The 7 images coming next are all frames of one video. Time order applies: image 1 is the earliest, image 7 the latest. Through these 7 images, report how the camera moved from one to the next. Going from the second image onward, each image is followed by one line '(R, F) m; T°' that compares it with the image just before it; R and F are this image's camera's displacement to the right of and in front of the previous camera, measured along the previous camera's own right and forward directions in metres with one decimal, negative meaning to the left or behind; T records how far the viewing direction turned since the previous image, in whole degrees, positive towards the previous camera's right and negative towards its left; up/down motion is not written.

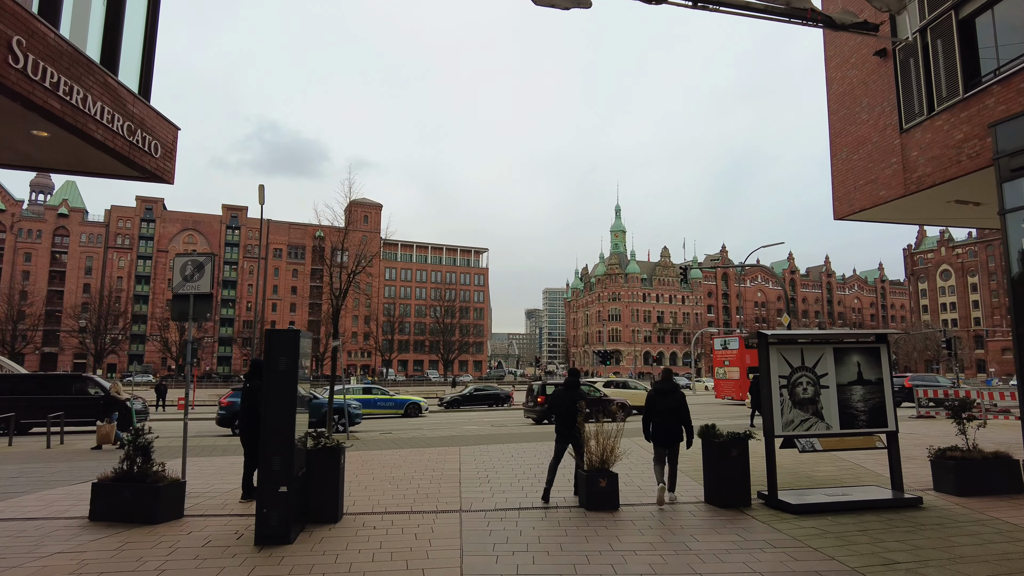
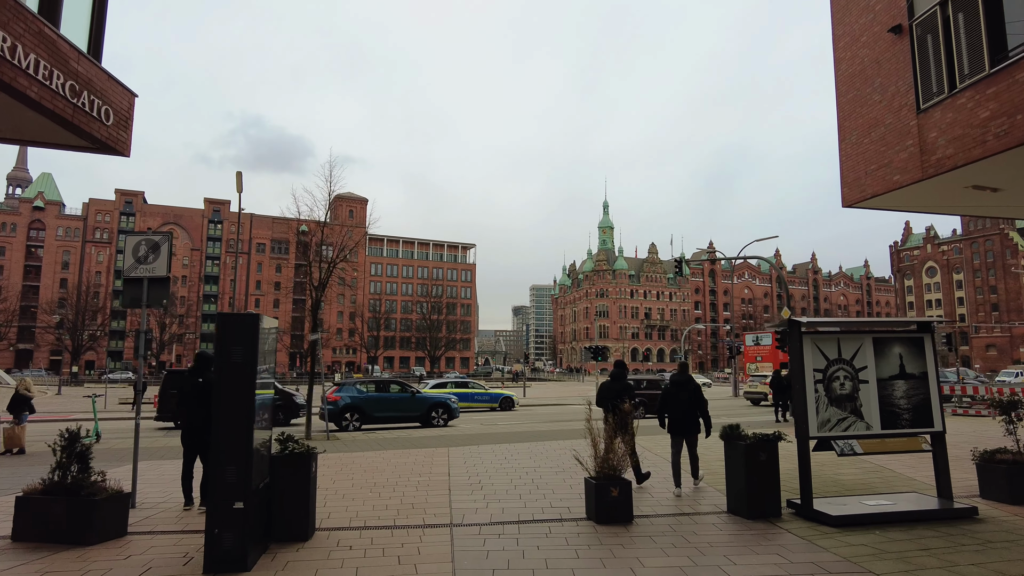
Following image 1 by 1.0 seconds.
(-0.1, +1.0) m; +1°
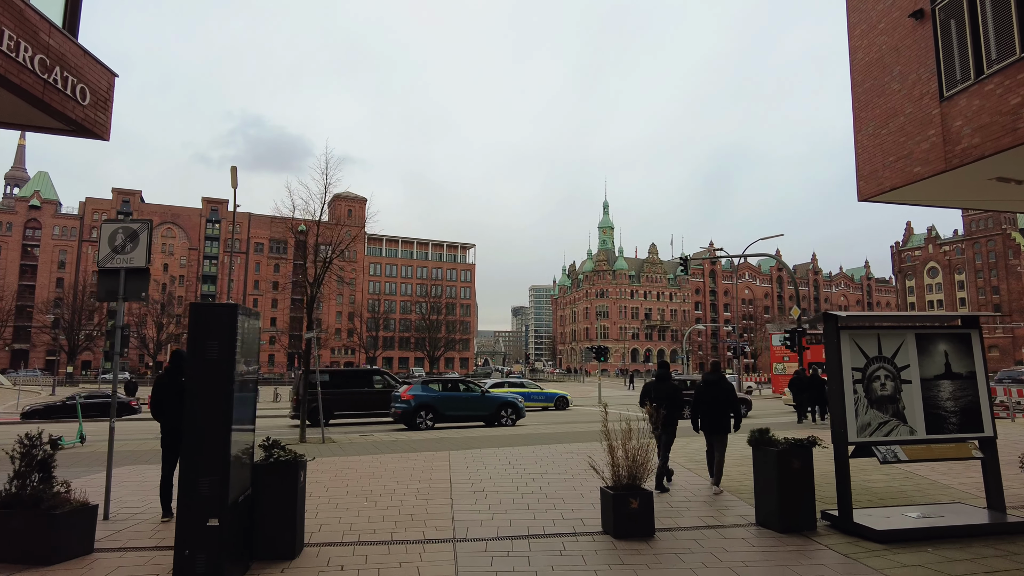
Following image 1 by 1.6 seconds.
(-0.1, +0.6) m; 0°
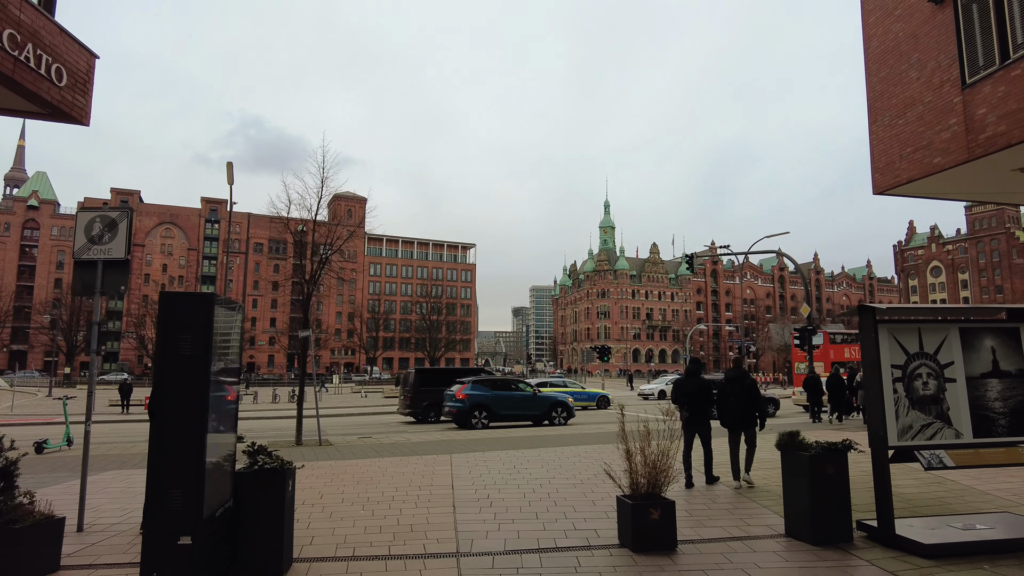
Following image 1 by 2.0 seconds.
(-0.1, +0.5) m; 0°
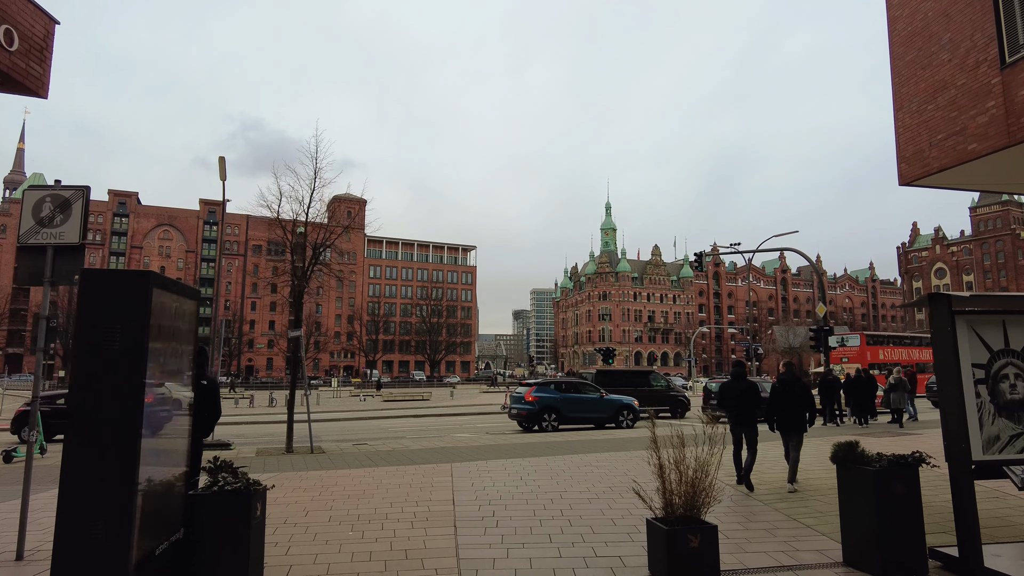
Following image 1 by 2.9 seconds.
(-0.1, +0.8) m; 0°
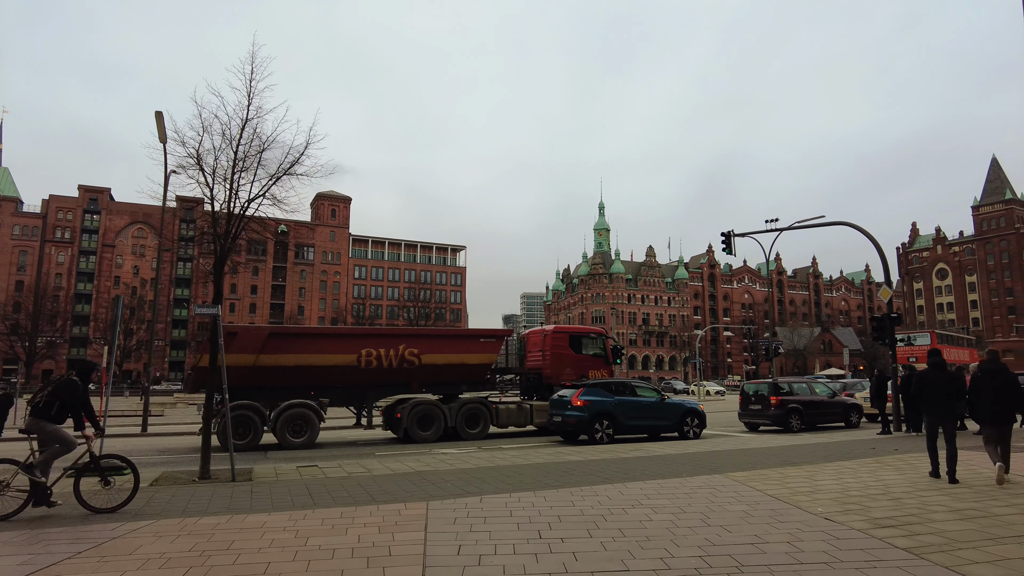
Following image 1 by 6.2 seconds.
(-0.2, +3.6) m; +1°
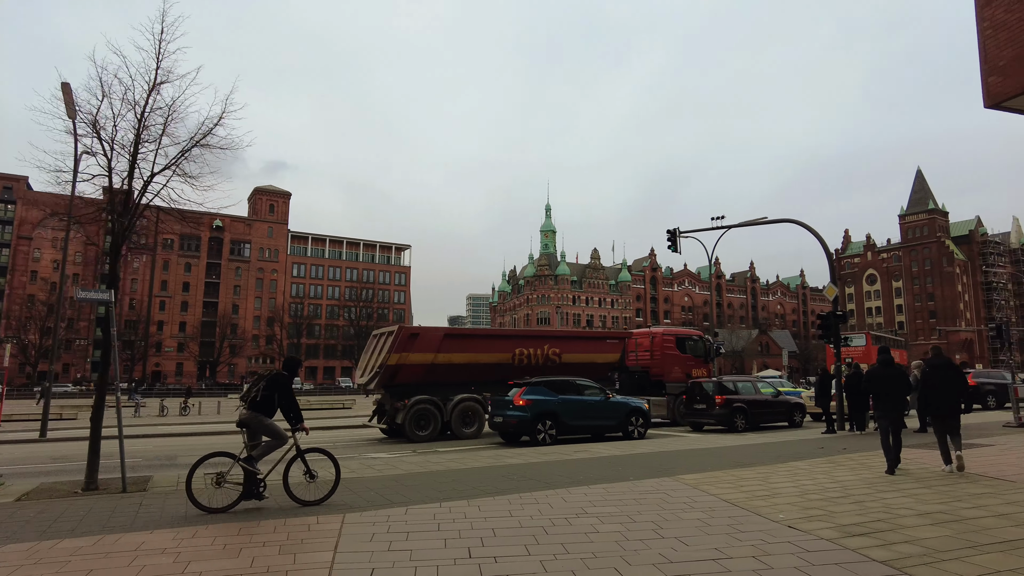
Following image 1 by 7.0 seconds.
(+0.1, +0.8) m; +5°
